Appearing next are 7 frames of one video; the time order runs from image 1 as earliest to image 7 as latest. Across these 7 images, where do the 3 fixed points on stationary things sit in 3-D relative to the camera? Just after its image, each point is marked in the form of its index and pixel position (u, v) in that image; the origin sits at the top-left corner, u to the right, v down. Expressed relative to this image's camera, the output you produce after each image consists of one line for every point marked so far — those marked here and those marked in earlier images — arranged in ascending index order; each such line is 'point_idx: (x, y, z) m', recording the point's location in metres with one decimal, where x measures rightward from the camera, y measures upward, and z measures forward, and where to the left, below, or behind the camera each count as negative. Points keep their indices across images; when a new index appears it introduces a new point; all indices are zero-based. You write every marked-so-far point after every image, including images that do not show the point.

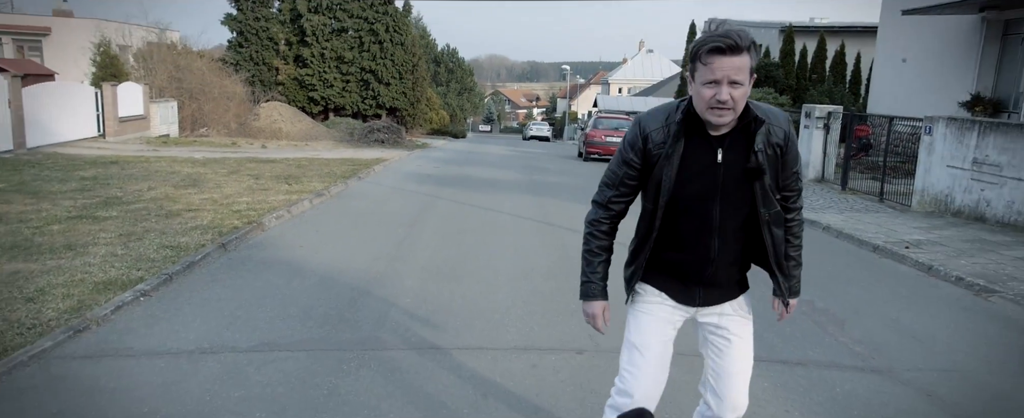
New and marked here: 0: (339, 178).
0: (-3.7, +0.7, +13.8) m
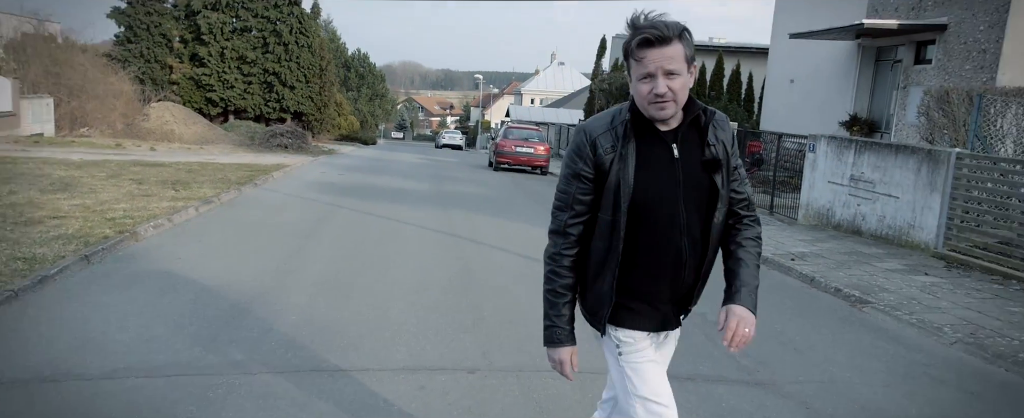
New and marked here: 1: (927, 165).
0: (-5.6, +0.5, +13.1) m
1: (+5.8, +0.6, +9.1) m
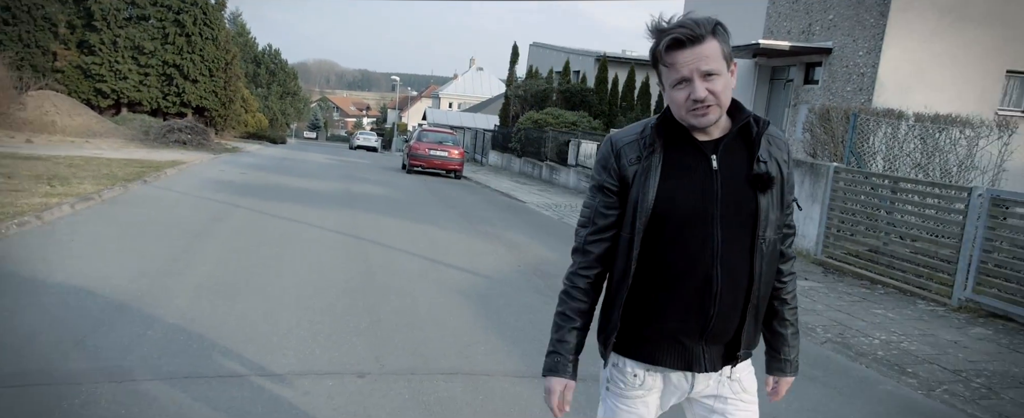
0: (-7.4, +0.5, +12.2) m
1: (+4.5, +0.5, +9.8) m
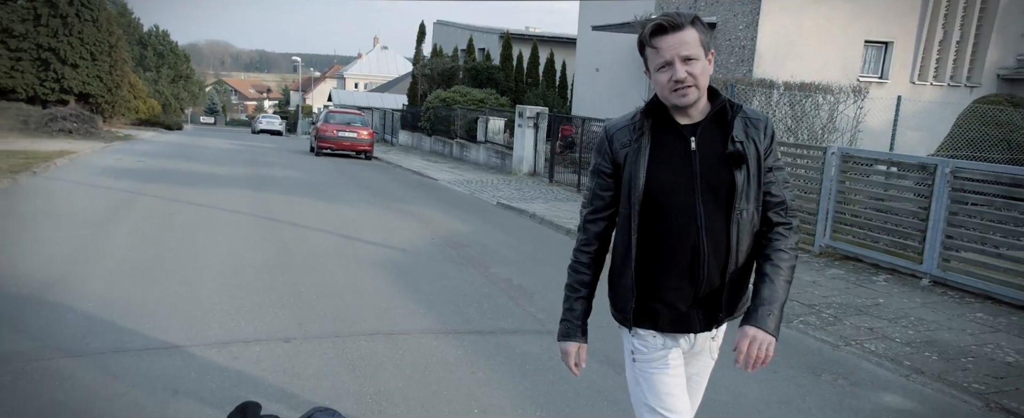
0: (-9.0, +0.6, +11.6) m
1: (+3.0, +1.1, +10.7) m
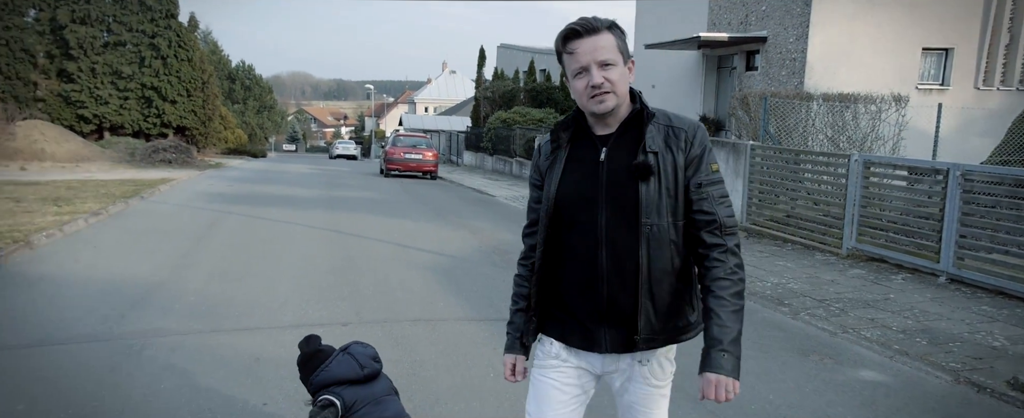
0: (-8.1, +0.2, +13.3) m
1: (+3.8, +0.9, +11.1) m
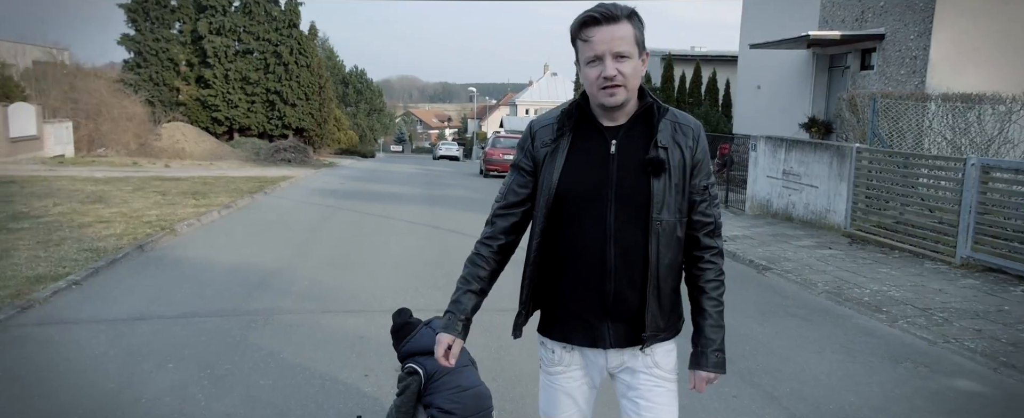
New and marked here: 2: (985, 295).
0: (-6.0, +0.4, +14.7) m
1: (+5.4, +0.8, +10.7) m
2: (+5.0, -0.9, +6.8) m
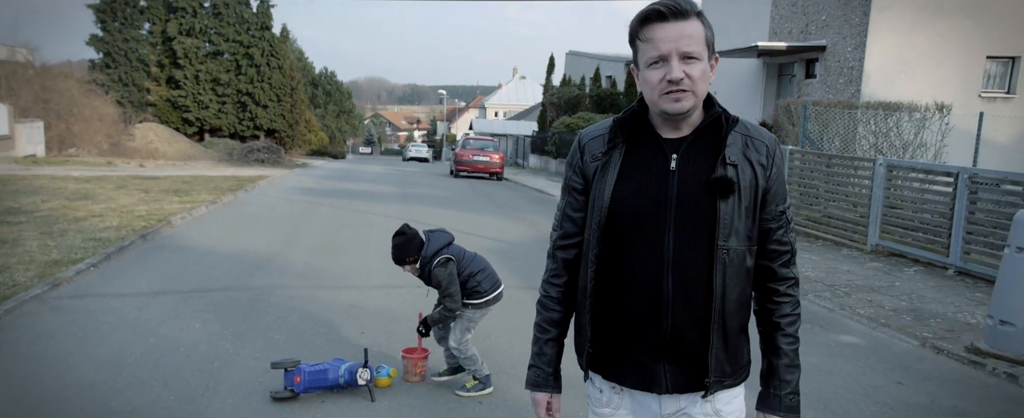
0: (-6.7, +0.4, +15.4) m
1: (+4.8, +0.9, +11.9) m
2: (+4.6, -0.8, +8.0) m
